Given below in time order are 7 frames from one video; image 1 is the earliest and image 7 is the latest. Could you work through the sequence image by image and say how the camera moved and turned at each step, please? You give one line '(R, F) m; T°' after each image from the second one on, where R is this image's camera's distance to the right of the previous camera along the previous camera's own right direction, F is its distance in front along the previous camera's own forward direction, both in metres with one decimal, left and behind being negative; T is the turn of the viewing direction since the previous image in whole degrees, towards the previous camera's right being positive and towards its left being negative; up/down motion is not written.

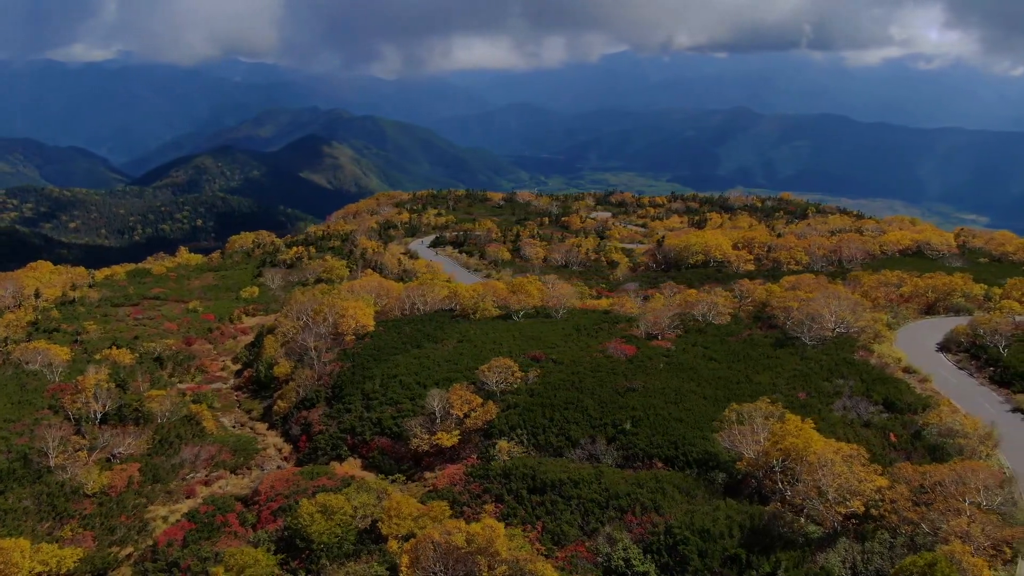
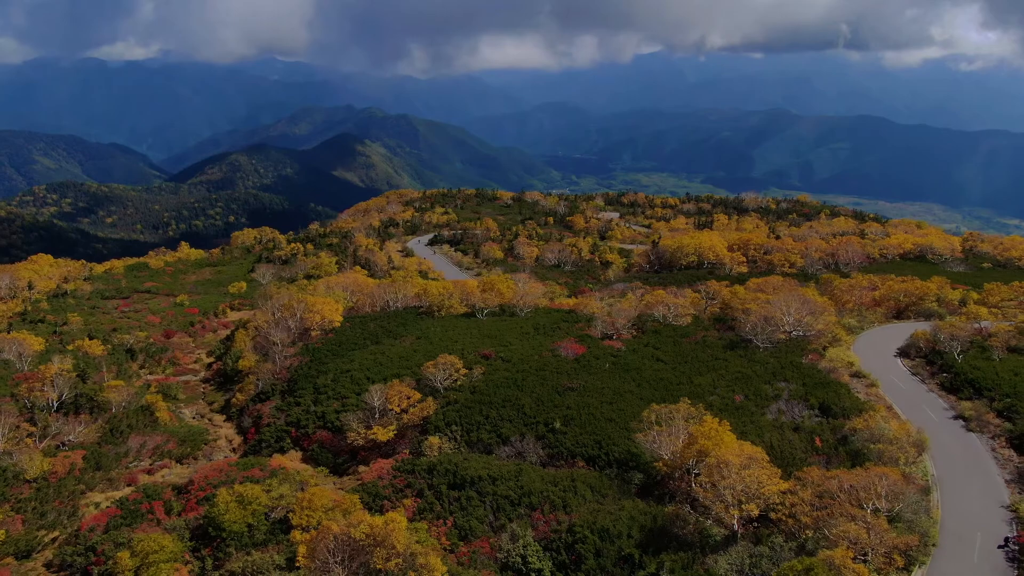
(+6.1, -0.1) m; -2°
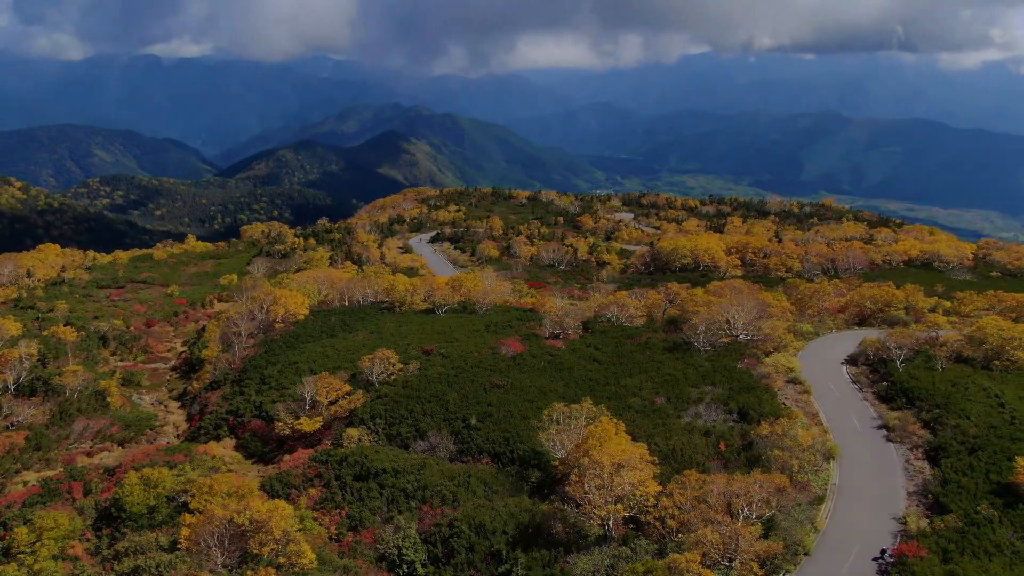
(+7.6, -0.1) m; -3°
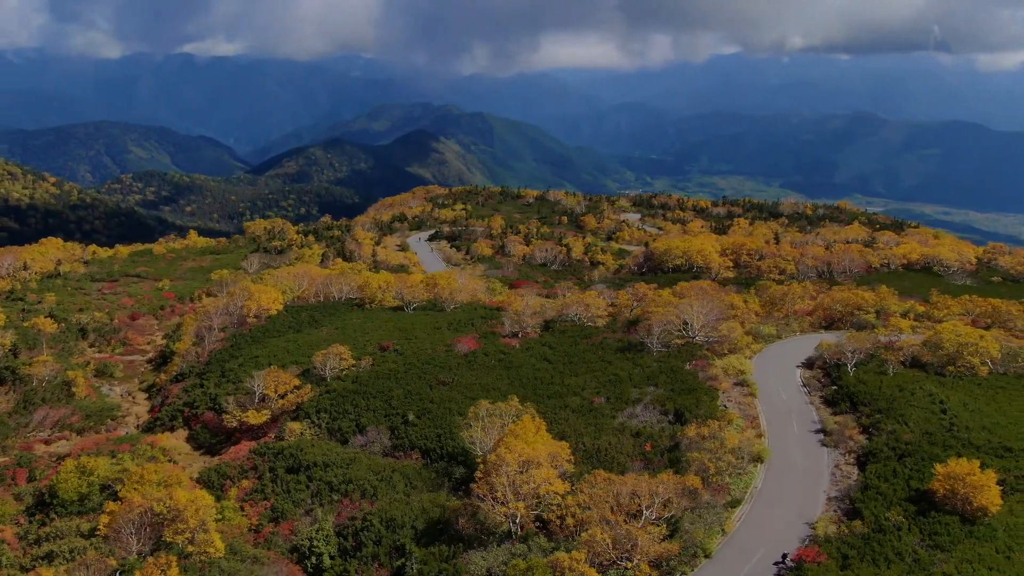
(+5.5, -0.1) m; -2°
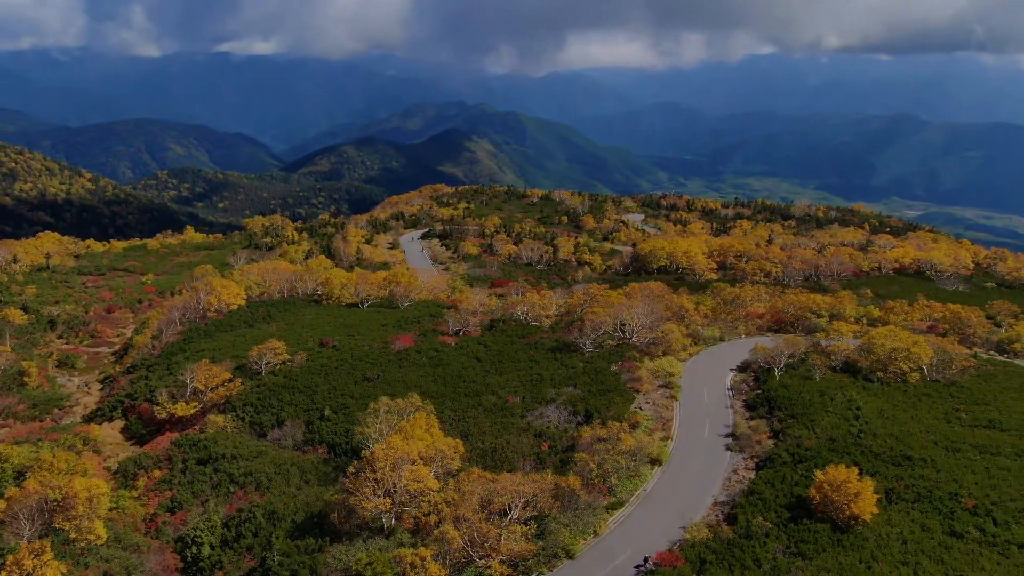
(+7.3, 0.0) m; -3°
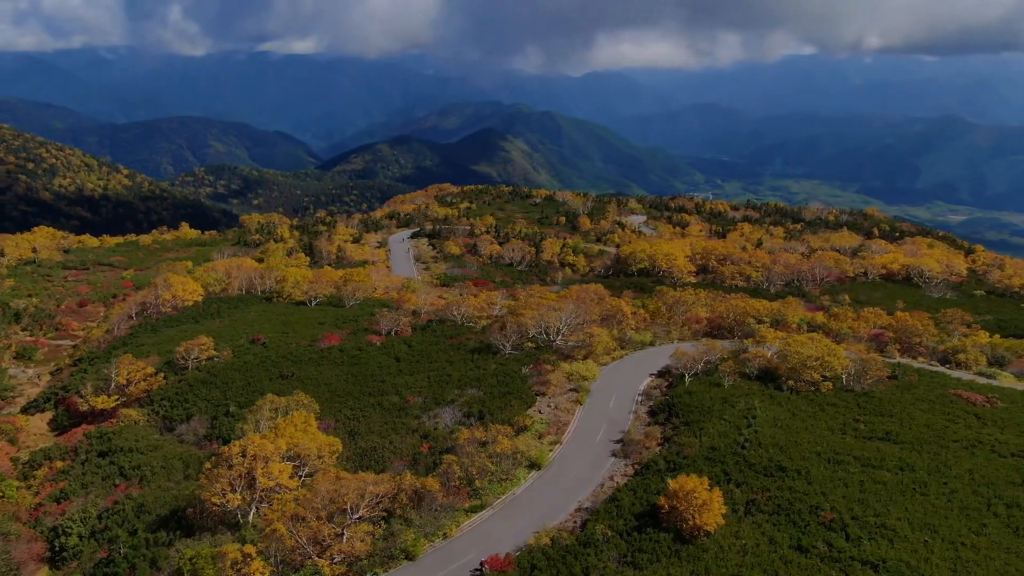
(+8.4, +0.2) m; -3°
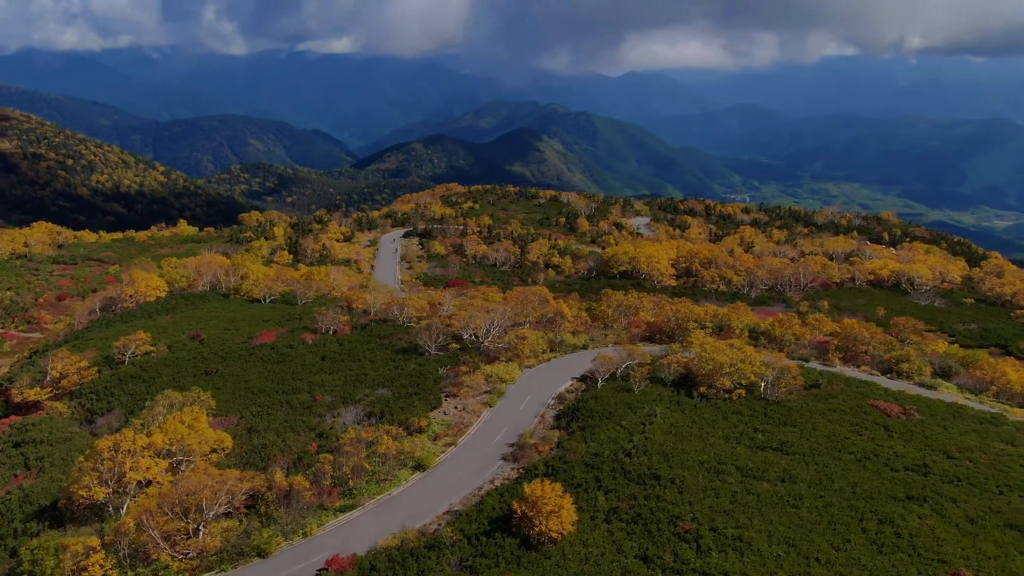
(+8.0, +0.2) m; -3°
